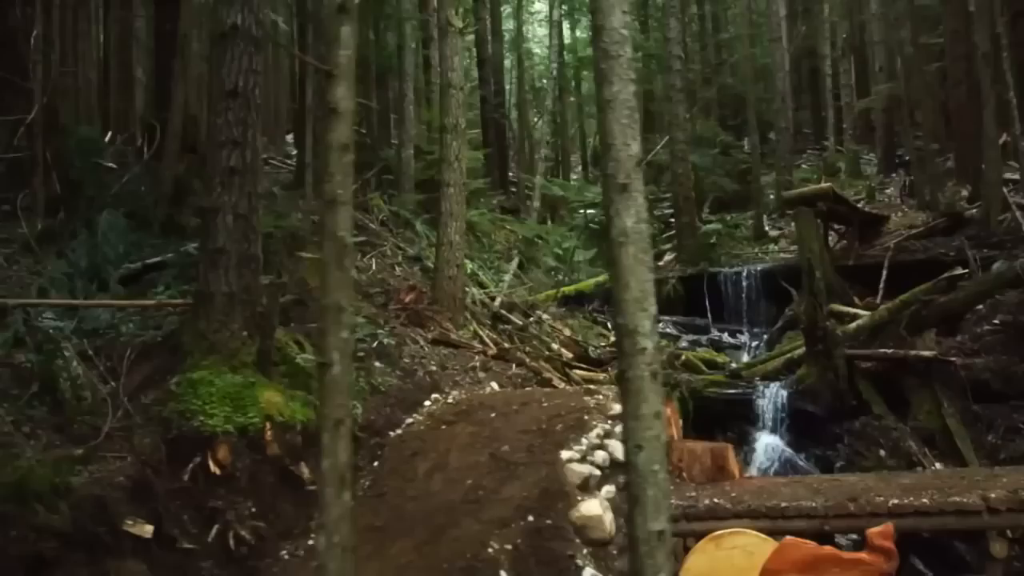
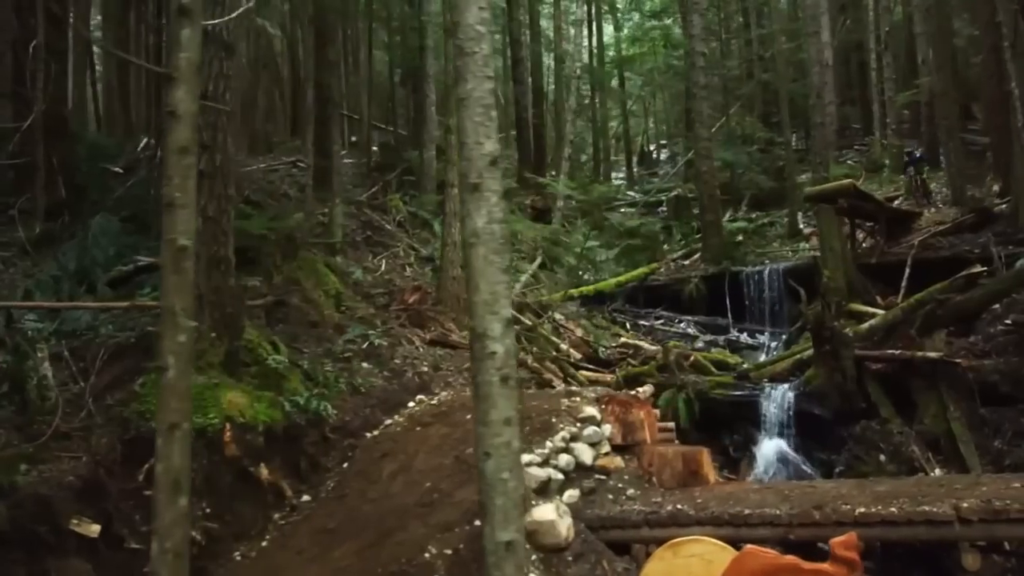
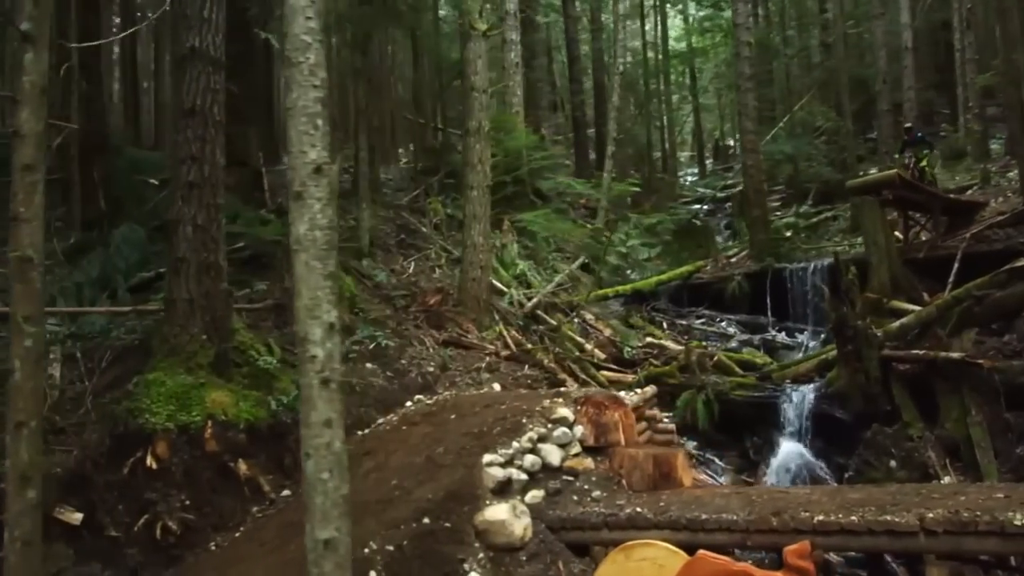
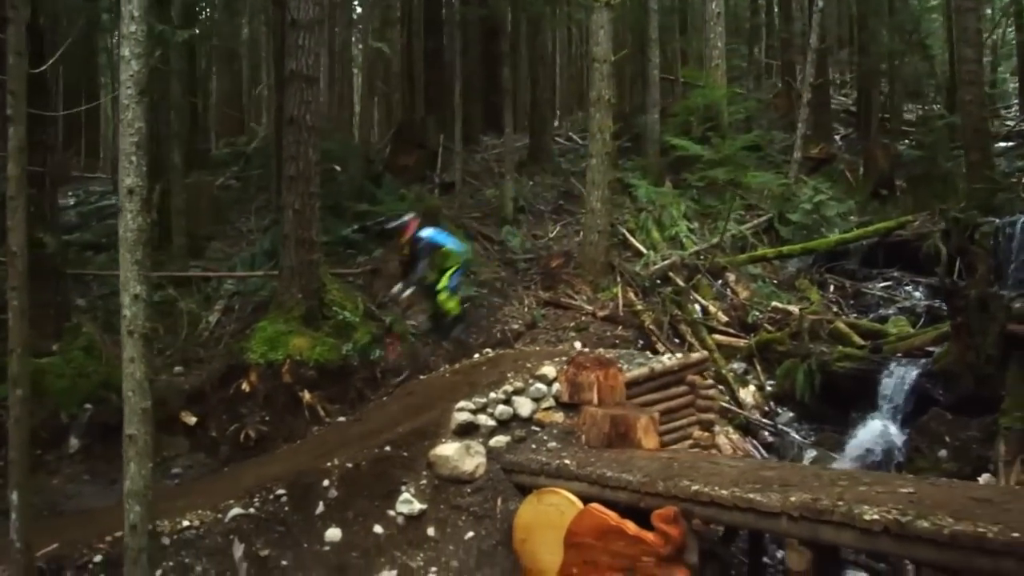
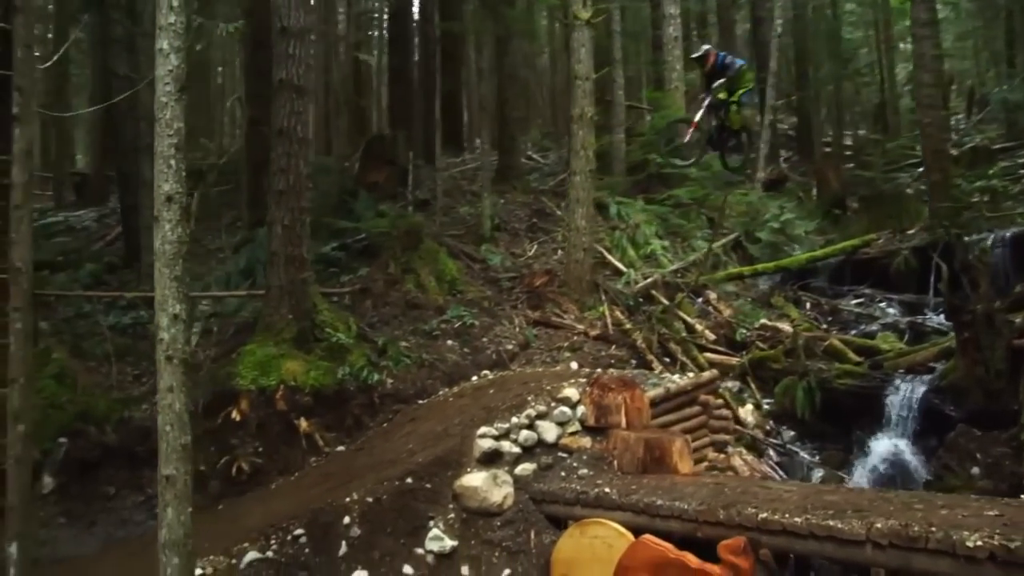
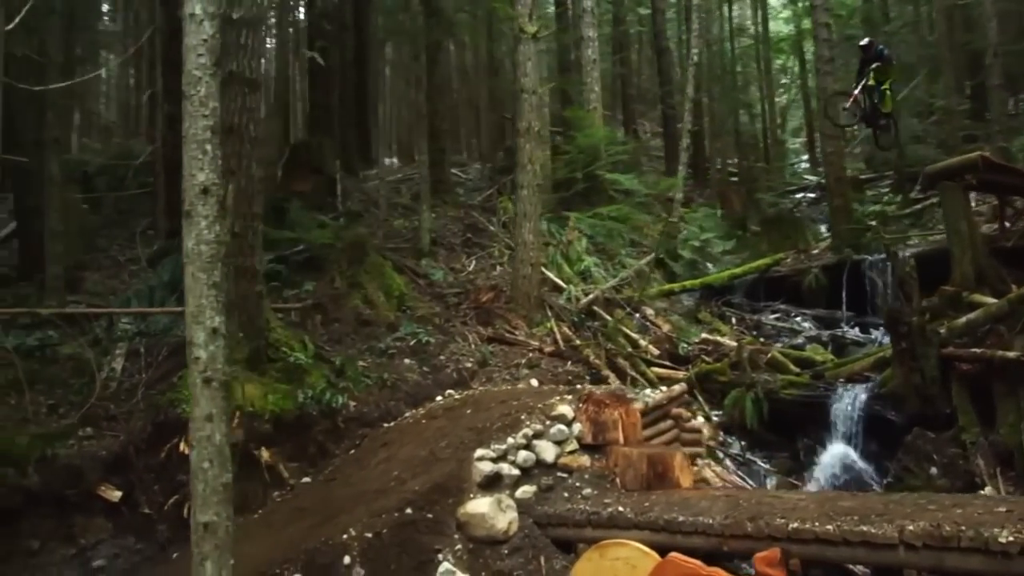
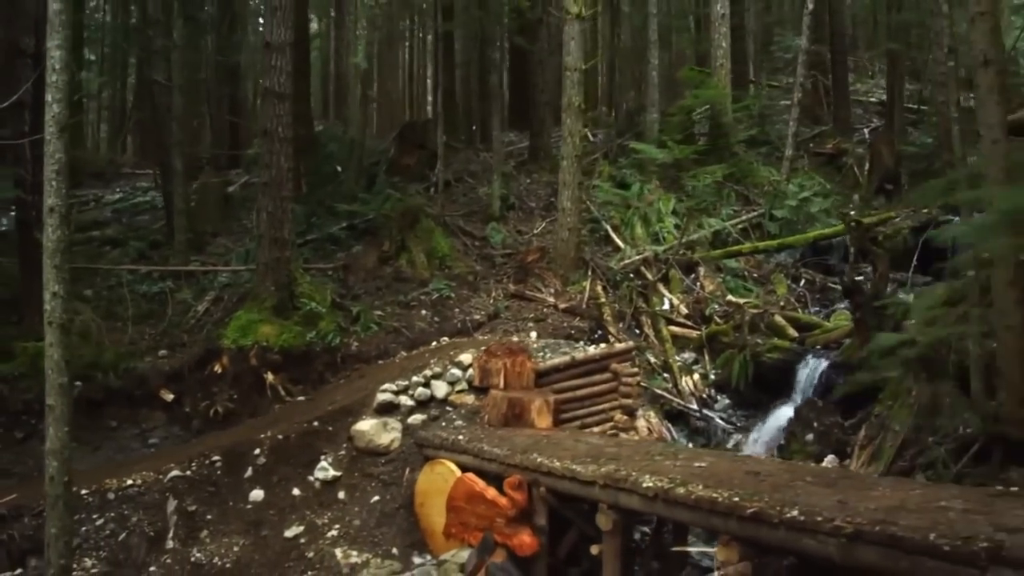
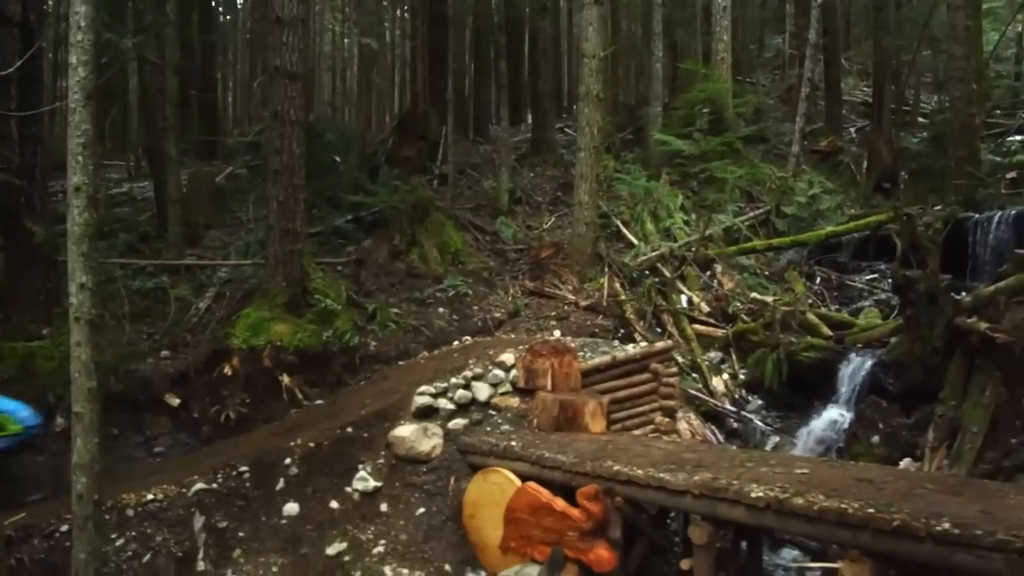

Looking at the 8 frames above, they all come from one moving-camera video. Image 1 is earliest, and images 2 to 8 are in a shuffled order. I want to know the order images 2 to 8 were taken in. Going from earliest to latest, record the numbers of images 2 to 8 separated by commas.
2, 3, 6, 5, 4, 8, 7
